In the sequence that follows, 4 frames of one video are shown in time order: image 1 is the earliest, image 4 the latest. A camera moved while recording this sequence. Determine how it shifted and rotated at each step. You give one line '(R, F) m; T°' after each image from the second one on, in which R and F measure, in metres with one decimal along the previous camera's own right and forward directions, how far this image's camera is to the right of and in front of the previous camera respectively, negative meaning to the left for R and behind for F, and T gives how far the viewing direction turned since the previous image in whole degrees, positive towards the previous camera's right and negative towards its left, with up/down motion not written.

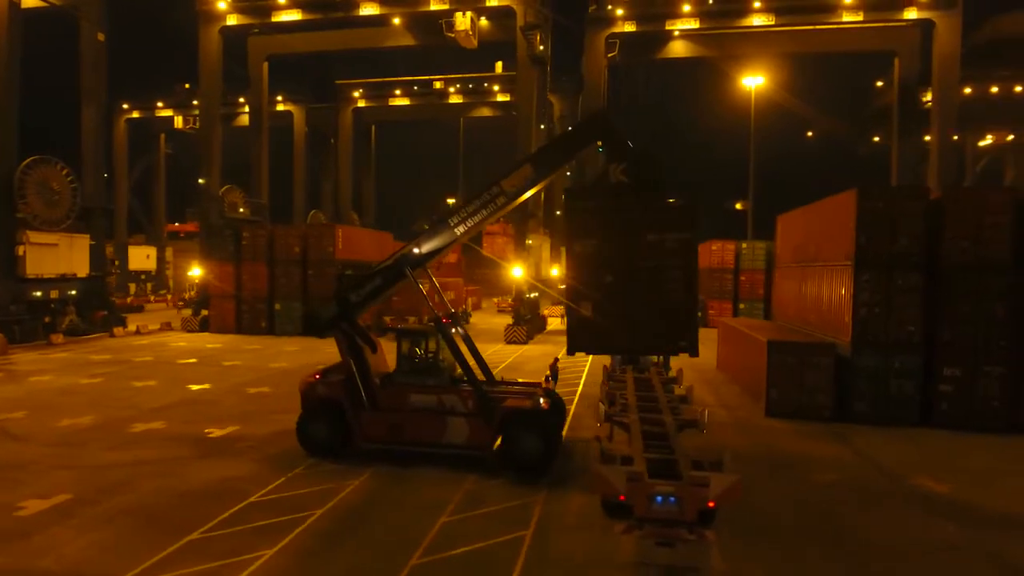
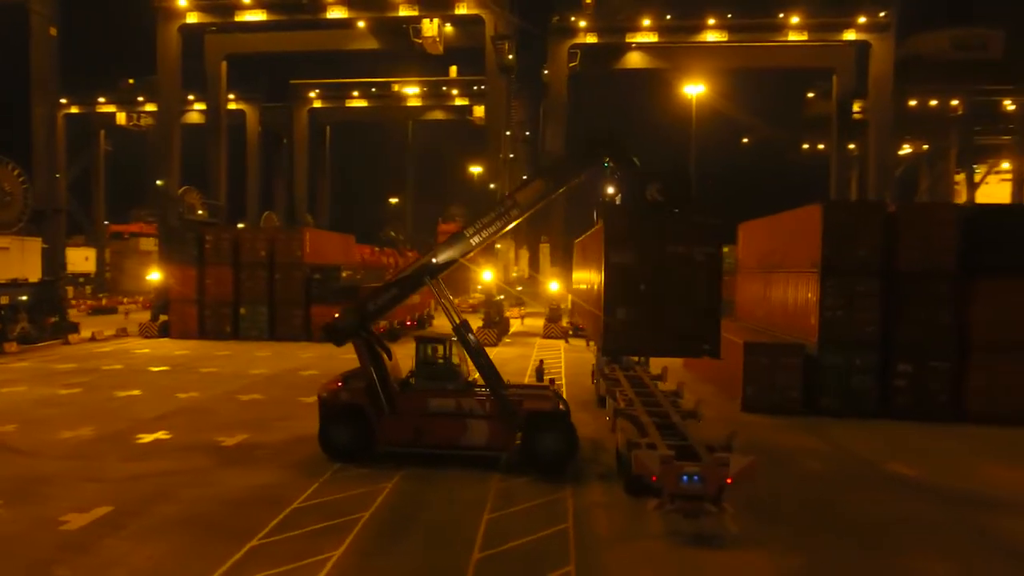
(-1.6, -0.5) m; +6°
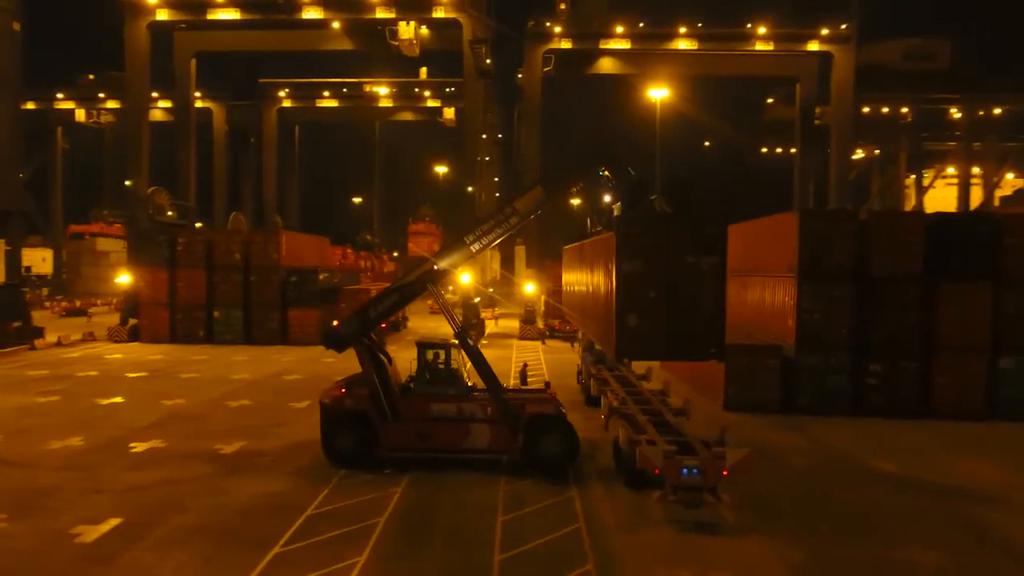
(-0.8, -0.2) m; +4°
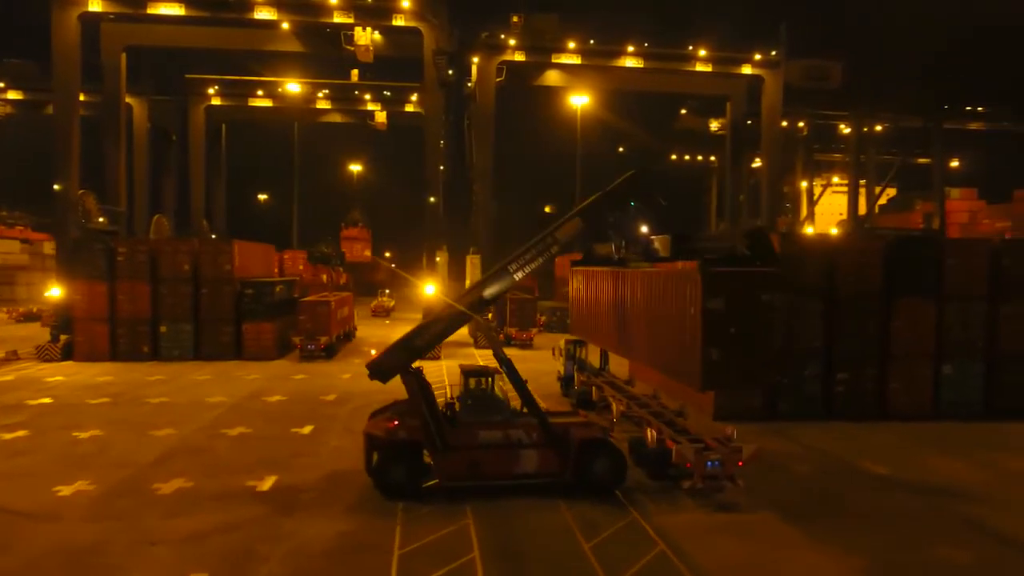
(-3.1, 0.0) m; +10°
